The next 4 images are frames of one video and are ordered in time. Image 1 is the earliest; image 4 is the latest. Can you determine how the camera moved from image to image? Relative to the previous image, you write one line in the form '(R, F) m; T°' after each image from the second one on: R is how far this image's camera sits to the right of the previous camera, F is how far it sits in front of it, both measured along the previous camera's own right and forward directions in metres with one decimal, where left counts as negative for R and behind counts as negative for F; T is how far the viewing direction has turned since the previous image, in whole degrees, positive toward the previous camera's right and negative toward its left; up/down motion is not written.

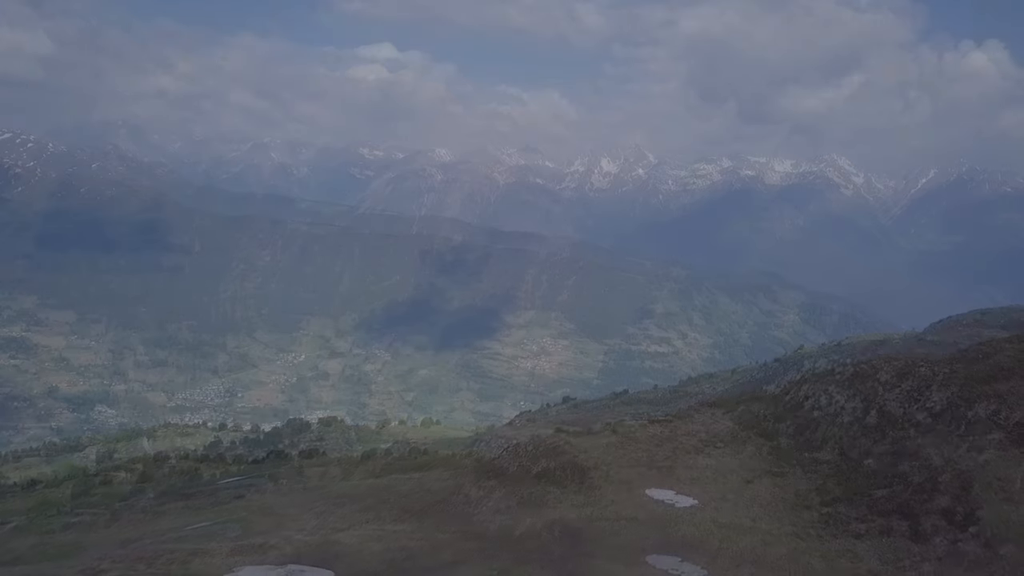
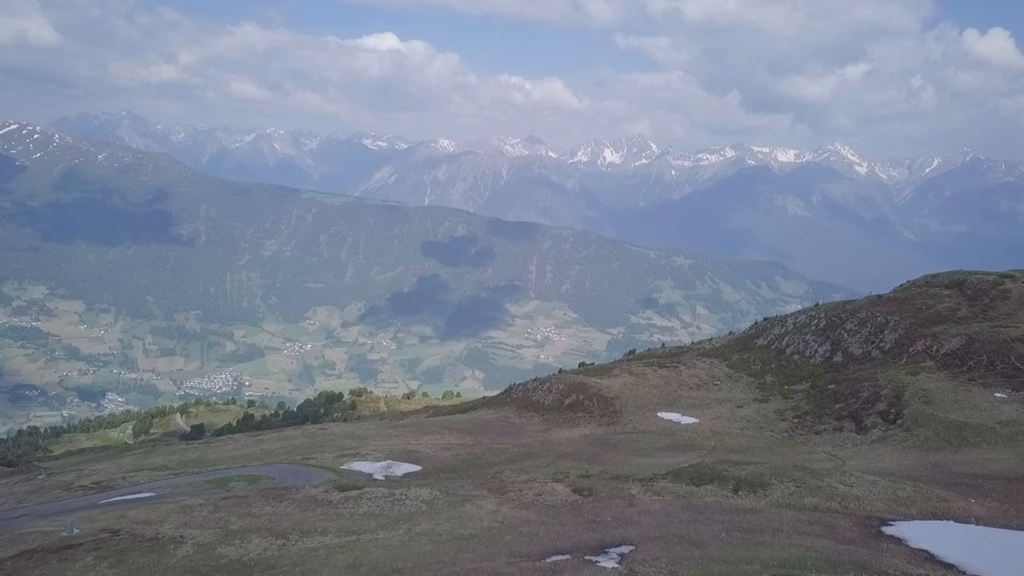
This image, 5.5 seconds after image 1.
(-3.0, -12.2) m; 0°
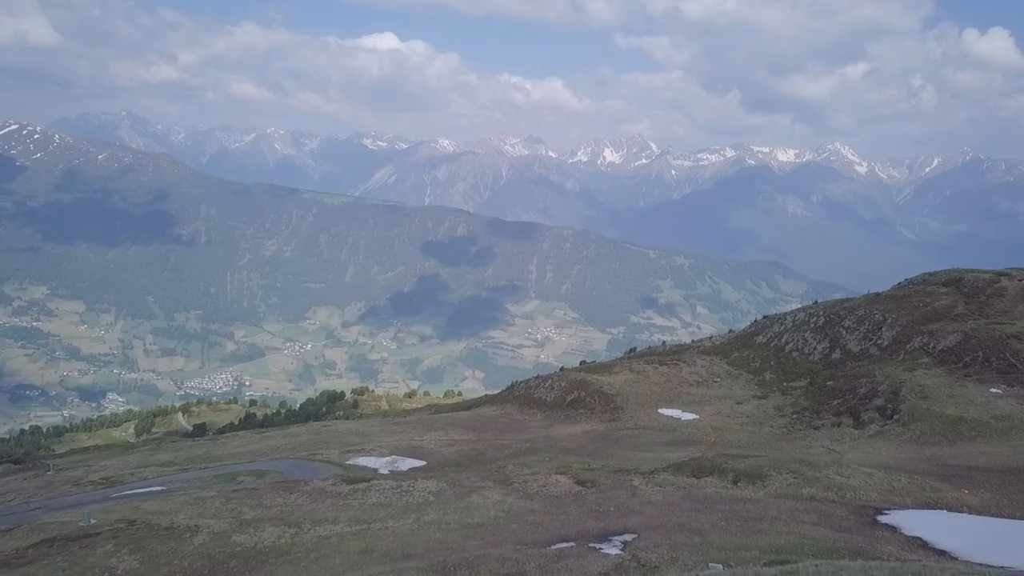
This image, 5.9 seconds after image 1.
(-0.2, -0.8) m; 0°
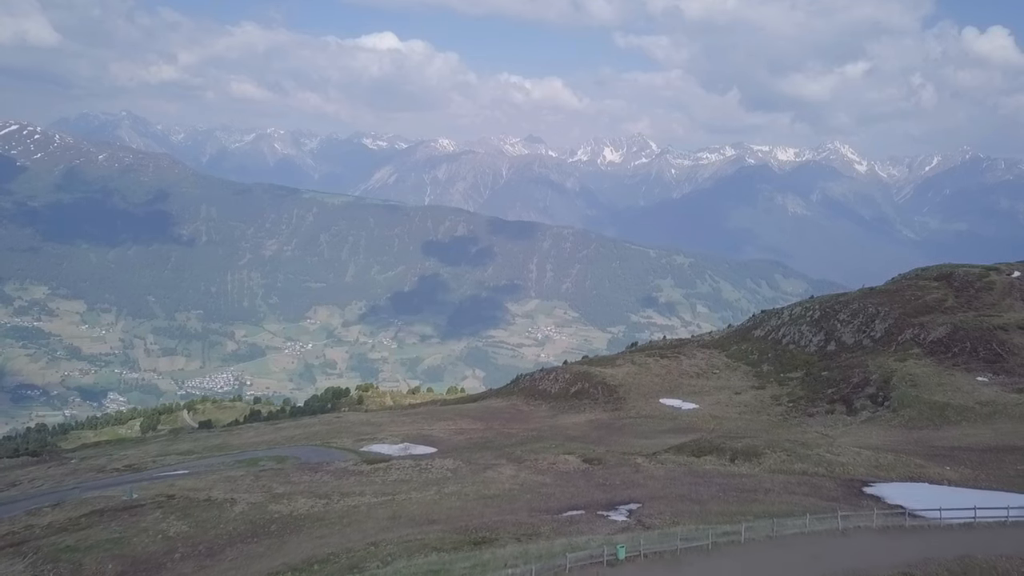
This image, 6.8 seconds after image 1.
(-0.5, -2.2) m; 0°
